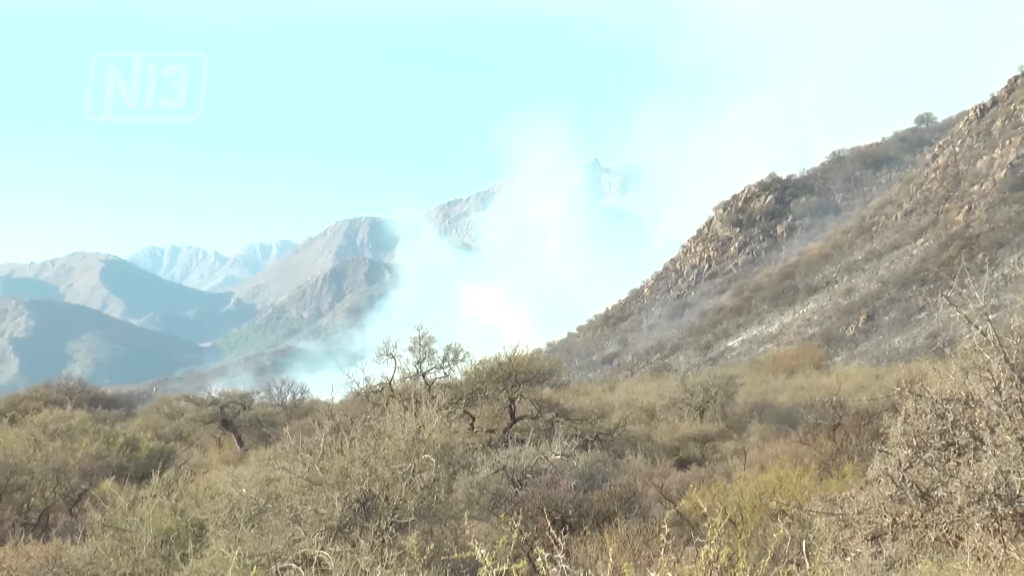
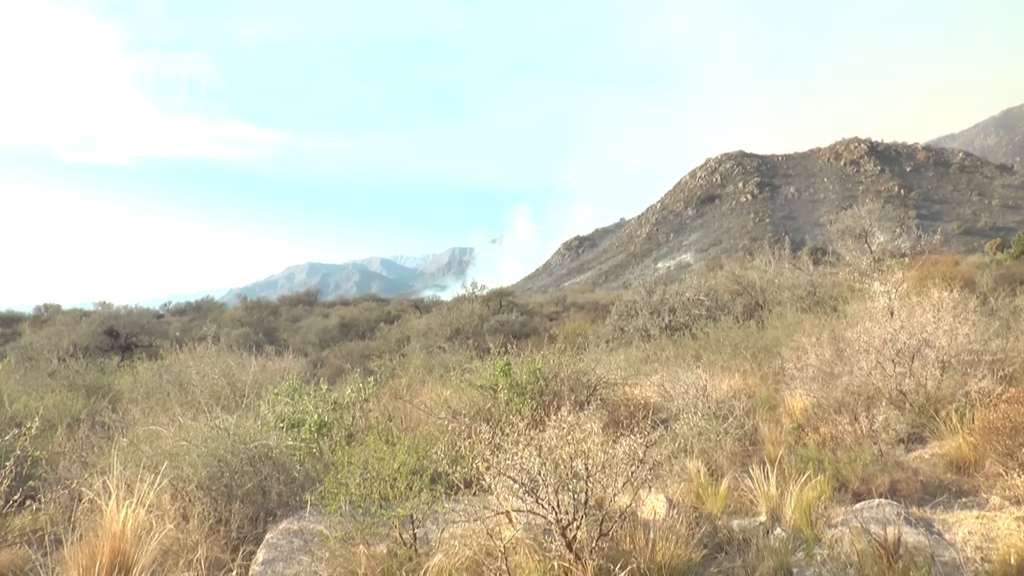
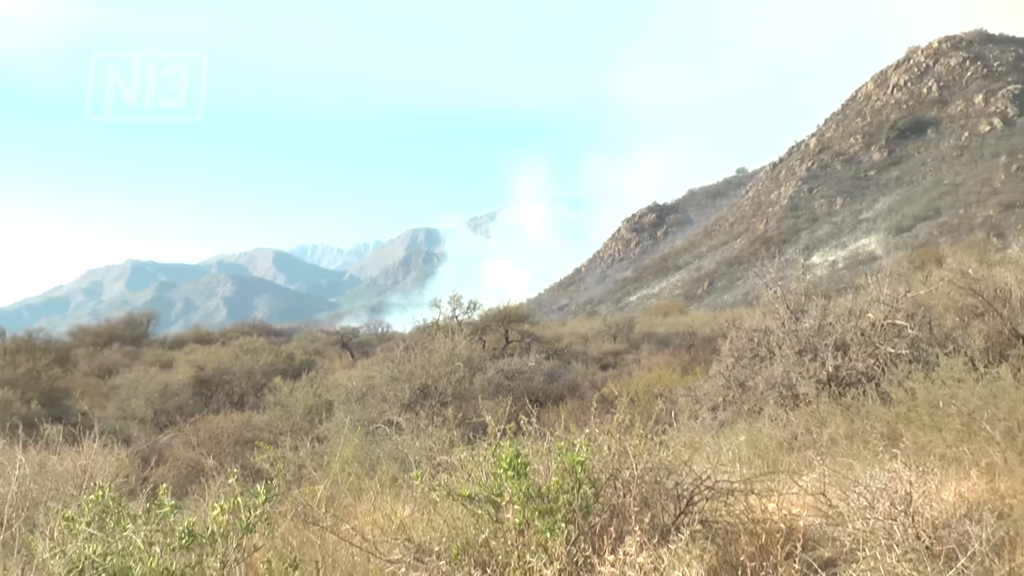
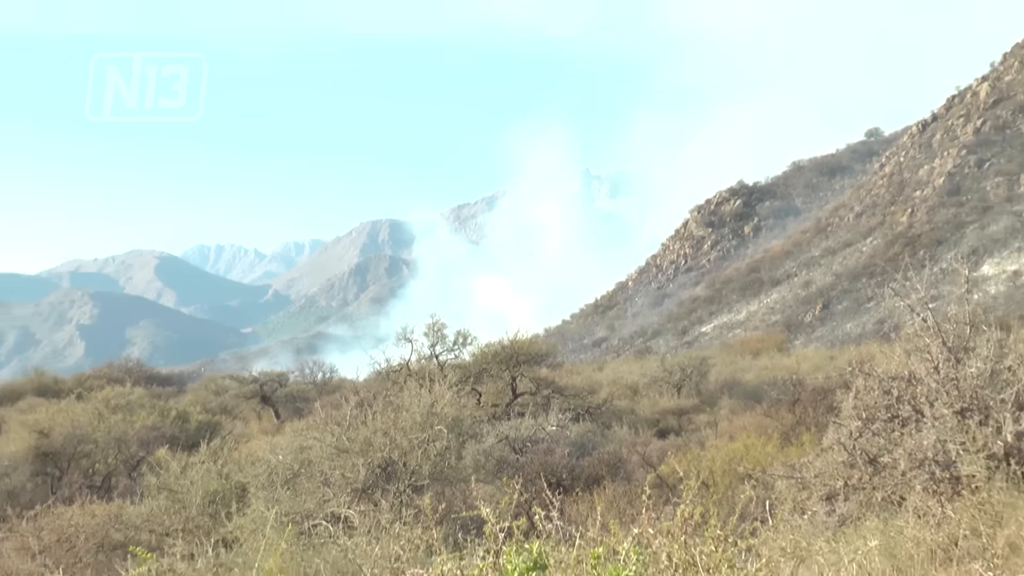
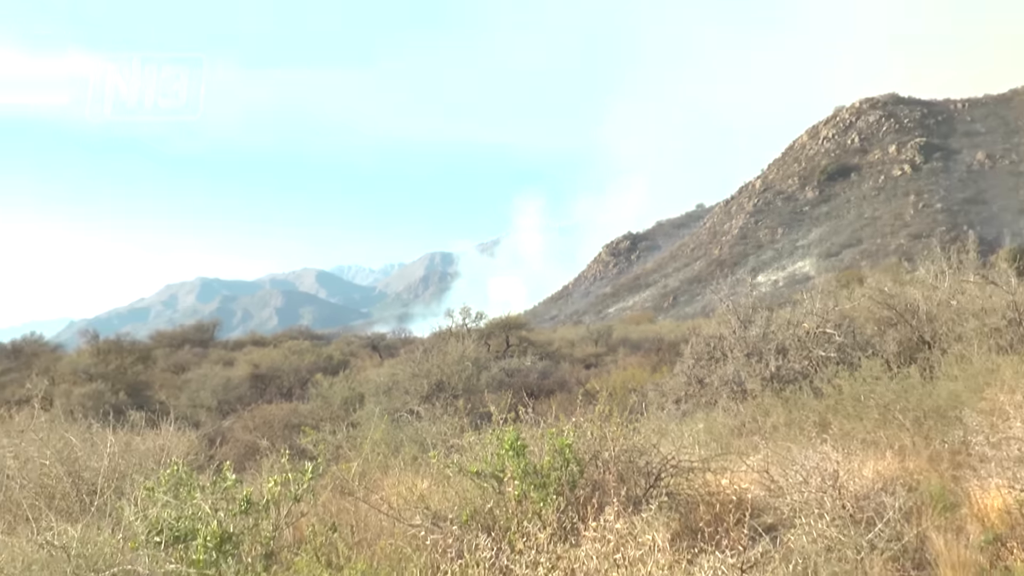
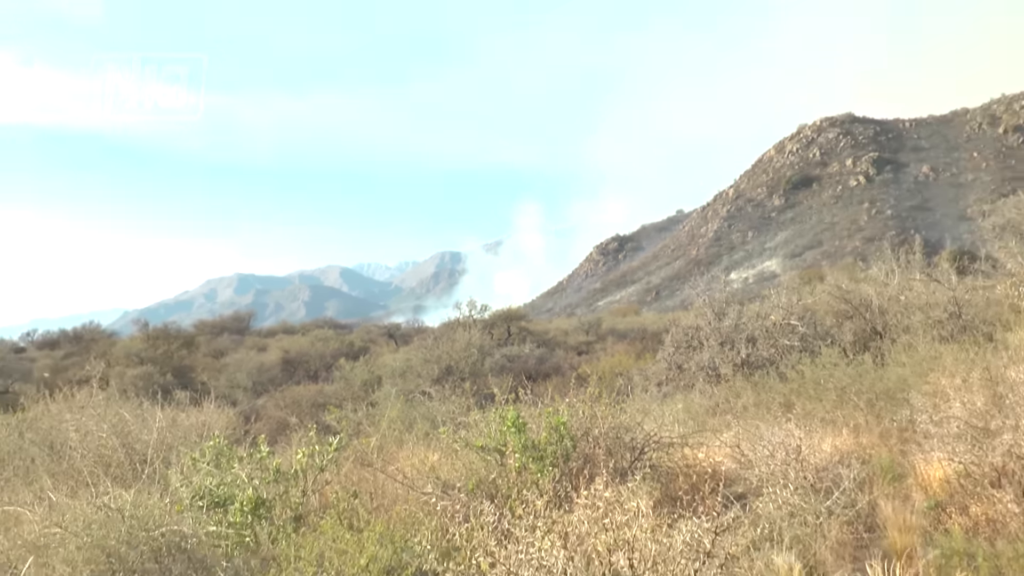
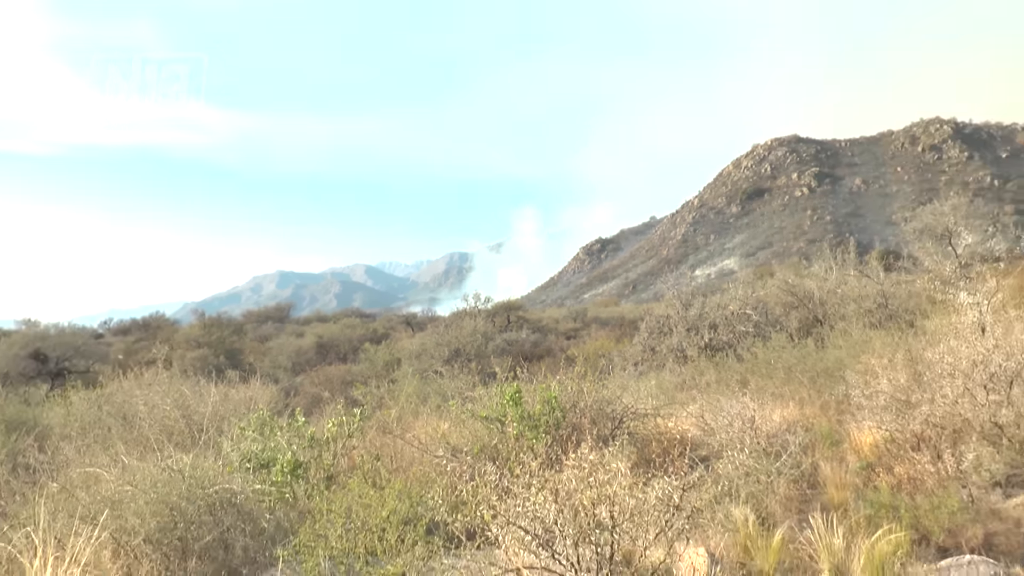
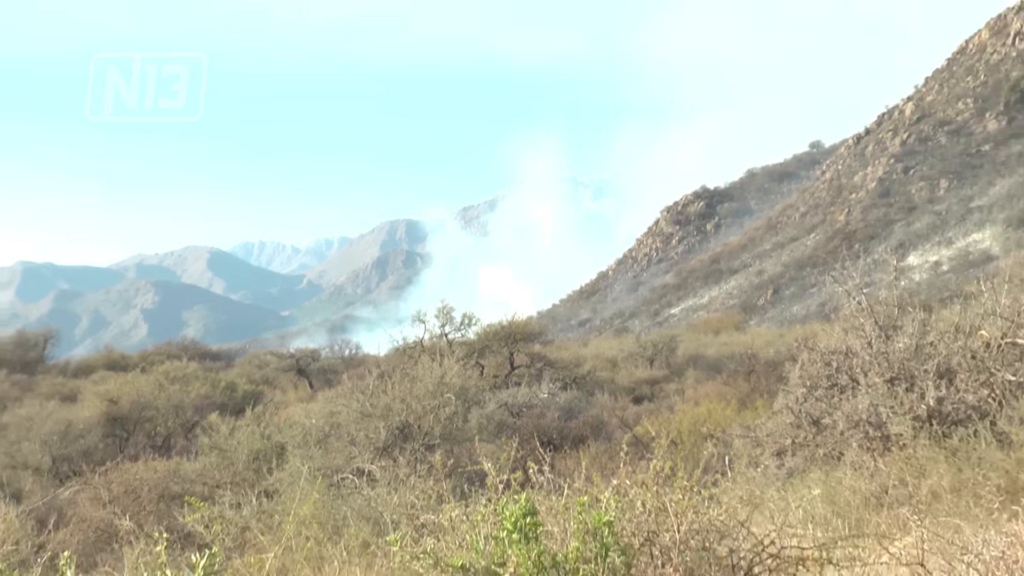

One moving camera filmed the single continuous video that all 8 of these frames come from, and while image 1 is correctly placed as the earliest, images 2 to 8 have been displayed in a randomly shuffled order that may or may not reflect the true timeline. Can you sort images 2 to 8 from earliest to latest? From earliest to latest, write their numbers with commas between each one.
4, 8, 3, 5, 6, 7, 2
